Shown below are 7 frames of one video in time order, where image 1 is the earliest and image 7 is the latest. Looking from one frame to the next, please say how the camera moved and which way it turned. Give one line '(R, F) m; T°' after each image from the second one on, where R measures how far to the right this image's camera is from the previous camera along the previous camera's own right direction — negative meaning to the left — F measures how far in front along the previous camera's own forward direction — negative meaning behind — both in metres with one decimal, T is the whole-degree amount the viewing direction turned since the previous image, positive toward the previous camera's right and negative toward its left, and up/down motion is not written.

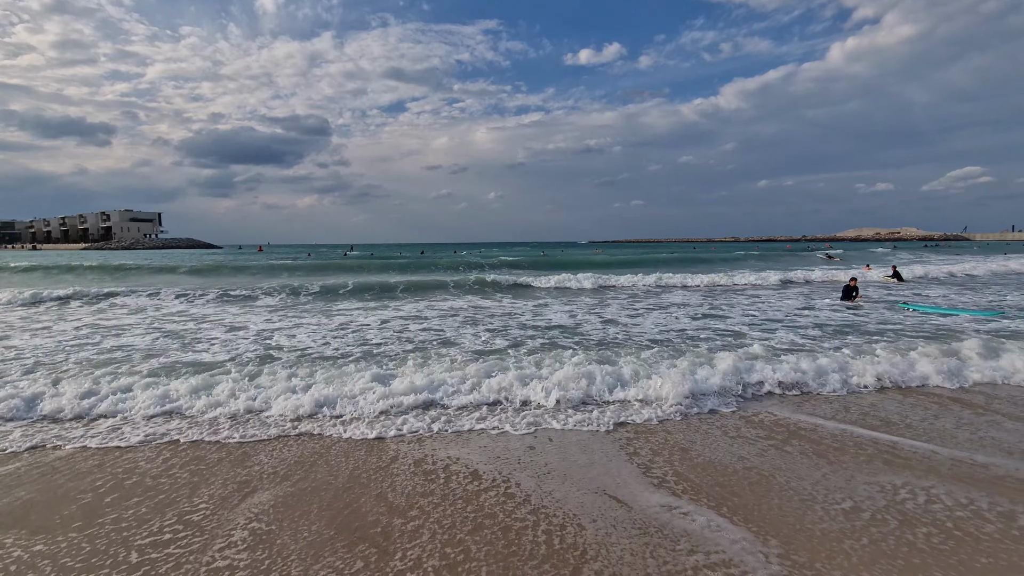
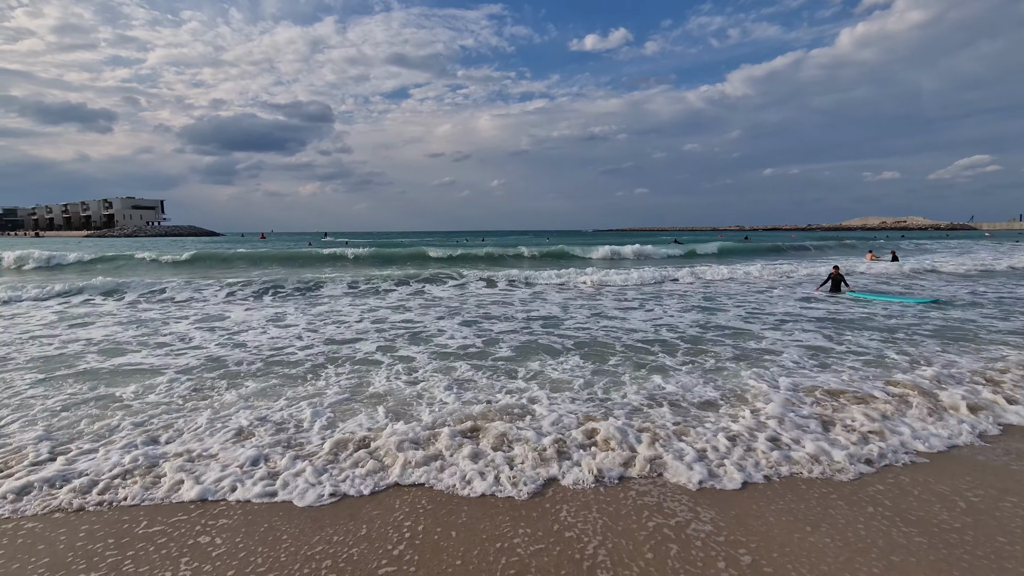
(+1.2, +1.6) m; 0°
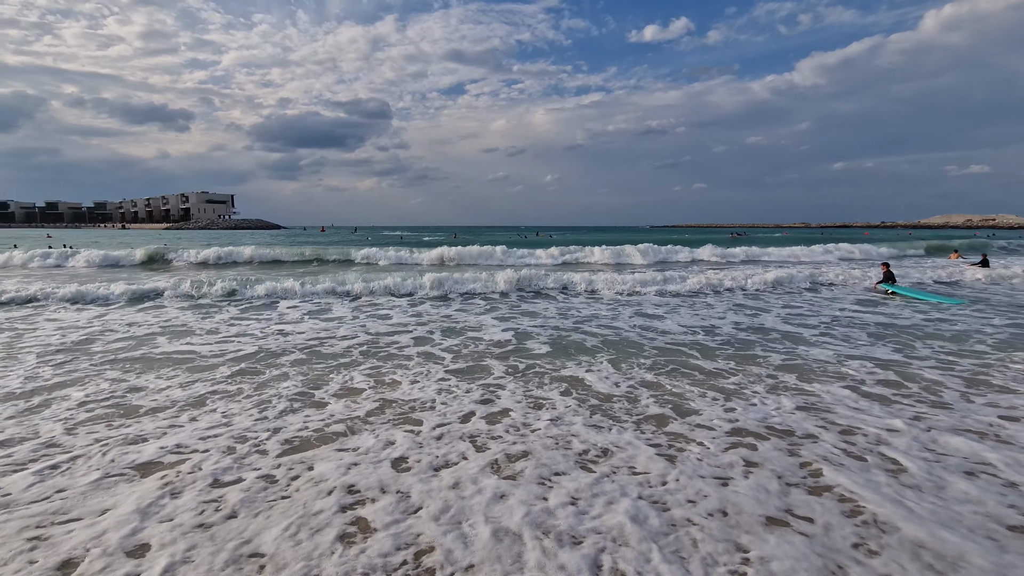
(+1.1, 0.0) m; -6°
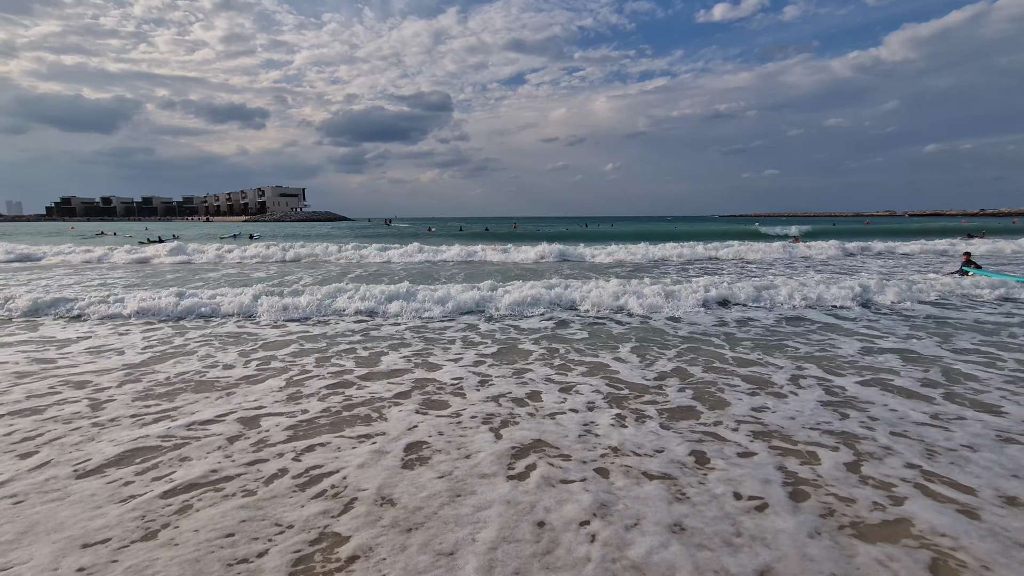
(+0.8, -0.2) m; -6°
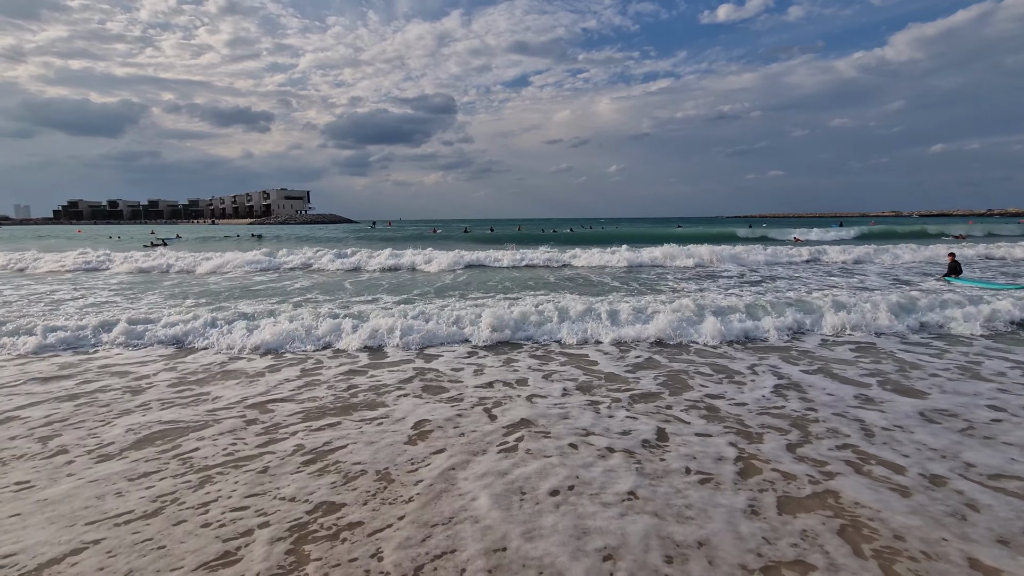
(+0.4, 0.0) m; 0°
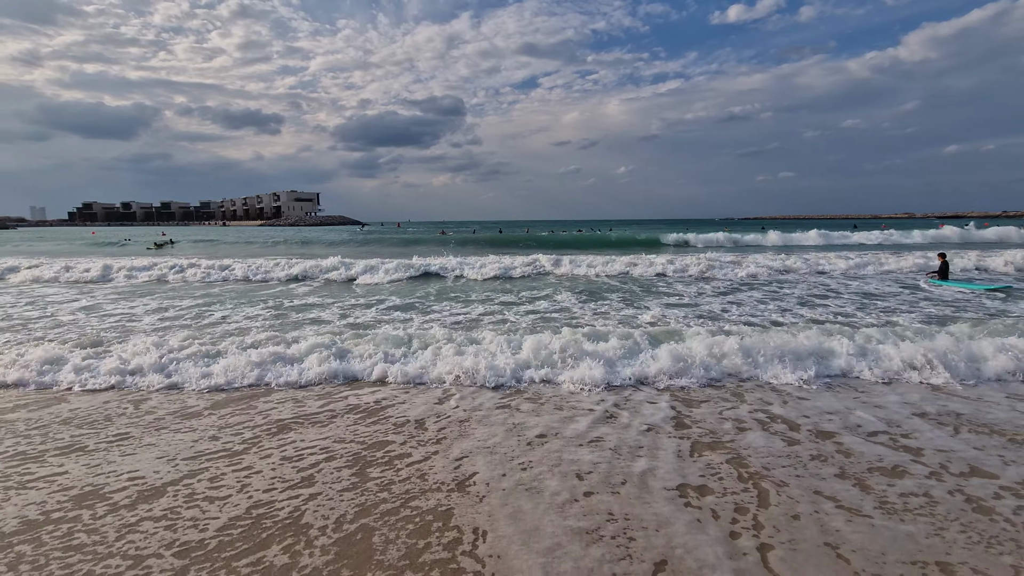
(+0.2, -0.1) m; -1°
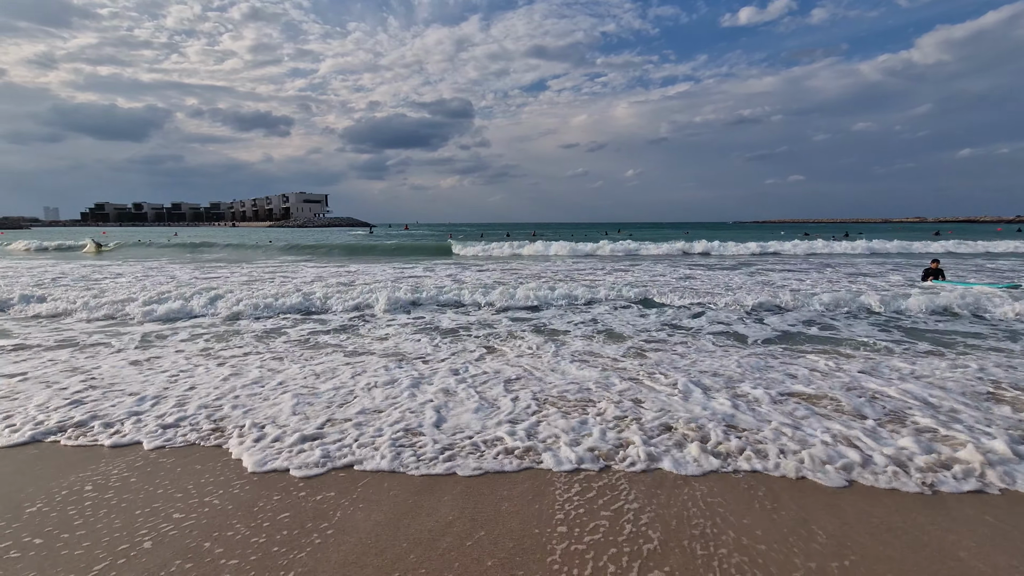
(+0.1, -0.4) m; -1°
